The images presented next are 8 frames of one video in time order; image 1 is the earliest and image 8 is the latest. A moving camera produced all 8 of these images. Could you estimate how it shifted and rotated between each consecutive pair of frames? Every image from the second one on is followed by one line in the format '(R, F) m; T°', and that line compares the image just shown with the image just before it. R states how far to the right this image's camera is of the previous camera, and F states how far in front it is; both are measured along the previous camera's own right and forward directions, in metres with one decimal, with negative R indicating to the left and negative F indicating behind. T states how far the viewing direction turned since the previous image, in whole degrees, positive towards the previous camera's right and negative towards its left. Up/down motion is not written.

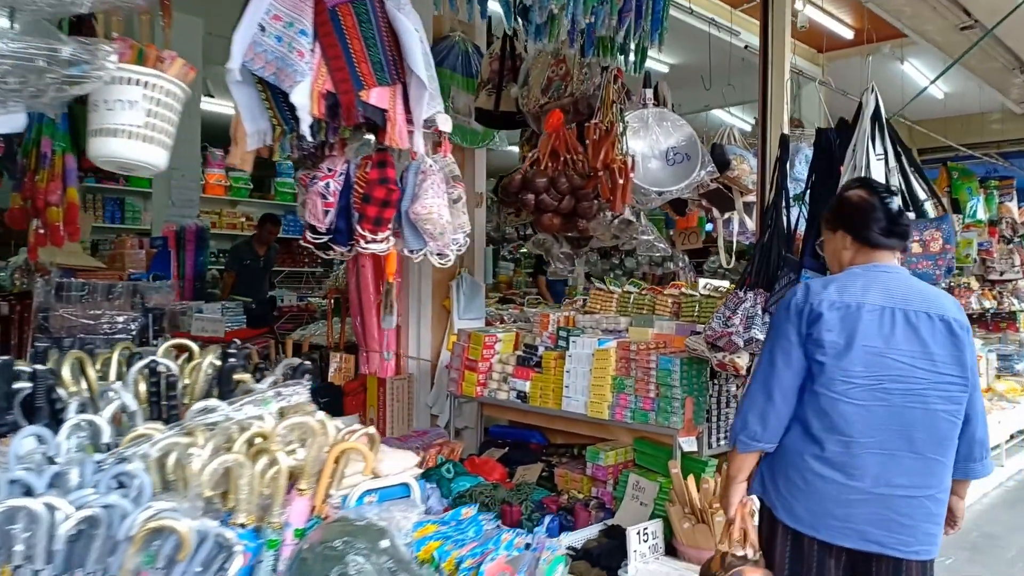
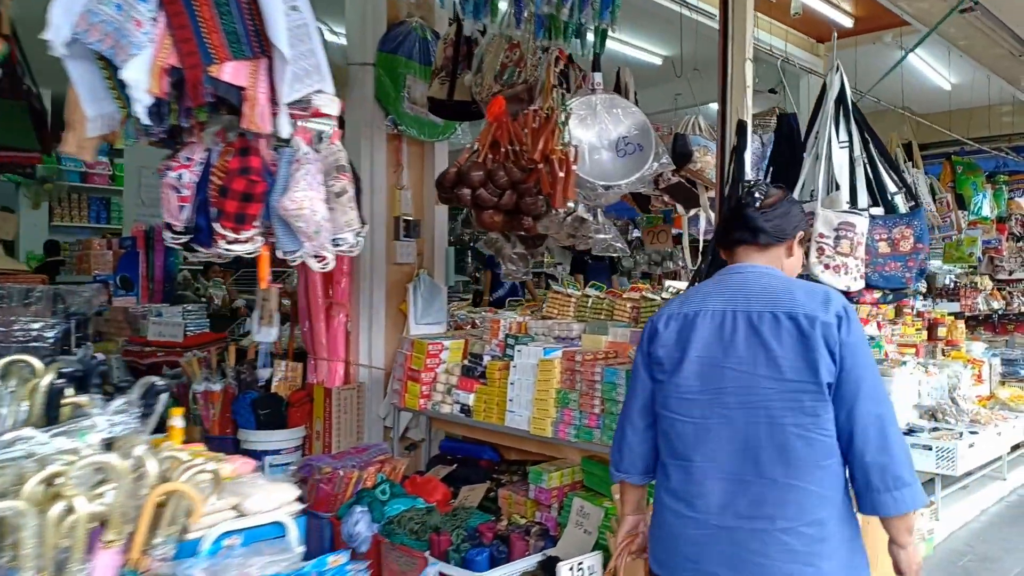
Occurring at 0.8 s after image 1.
(+0.3, +0.3) m; -1°
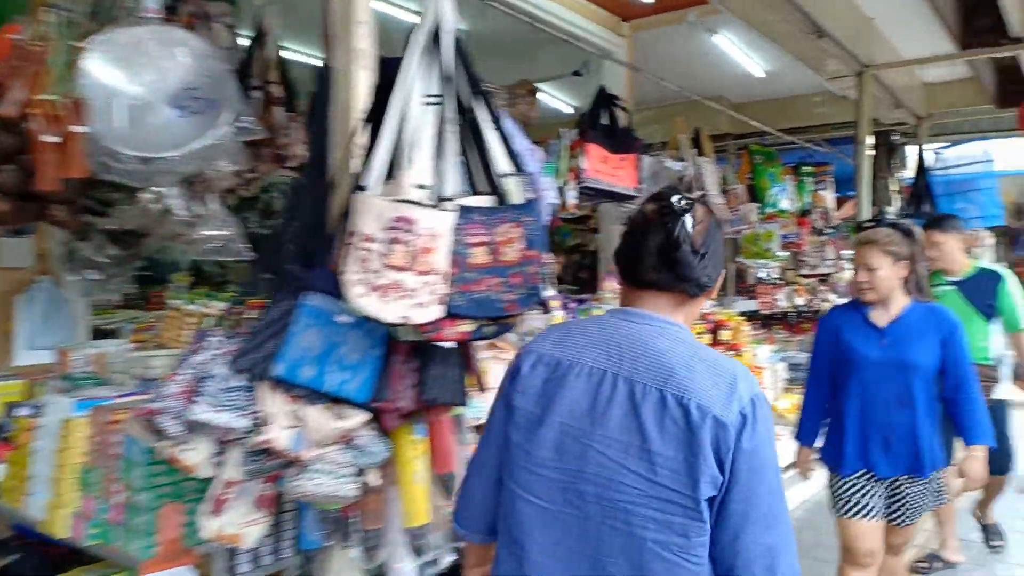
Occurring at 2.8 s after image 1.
(+0.9, +0.8) m; +9°
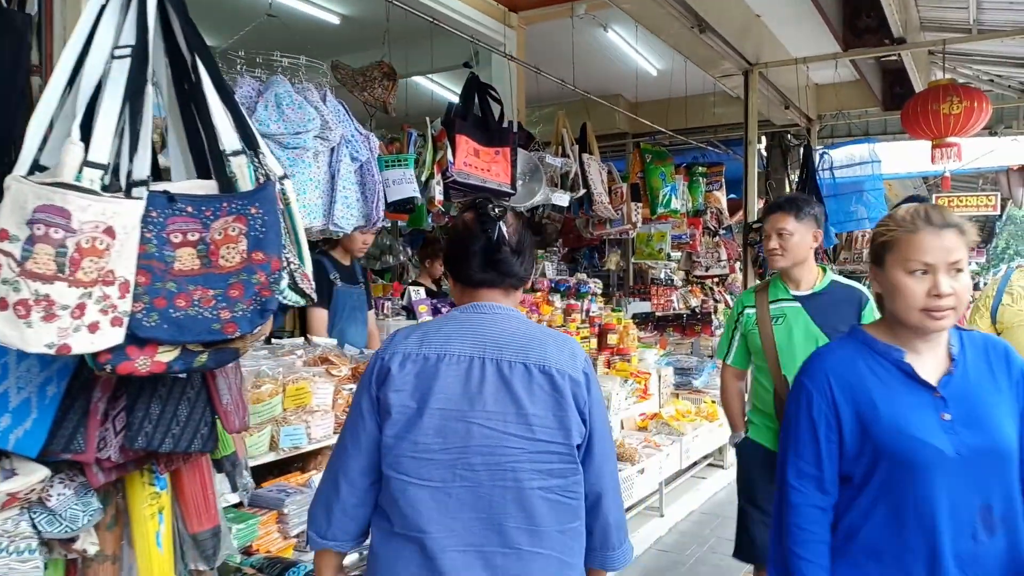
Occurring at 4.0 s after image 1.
(+0.3, +0.3) m; +6°
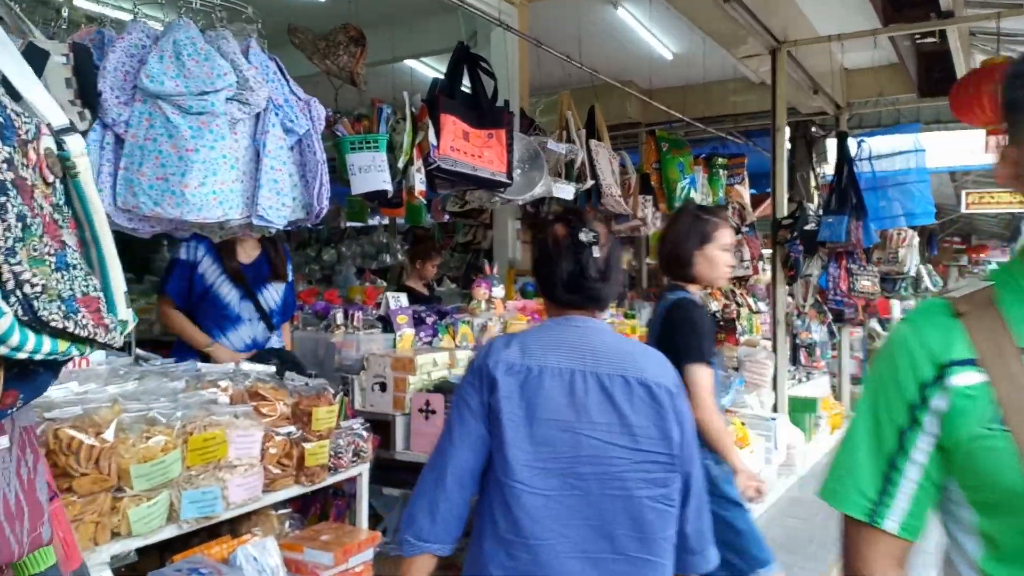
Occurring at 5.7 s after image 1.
(+0.1, +0.6) m; -1°
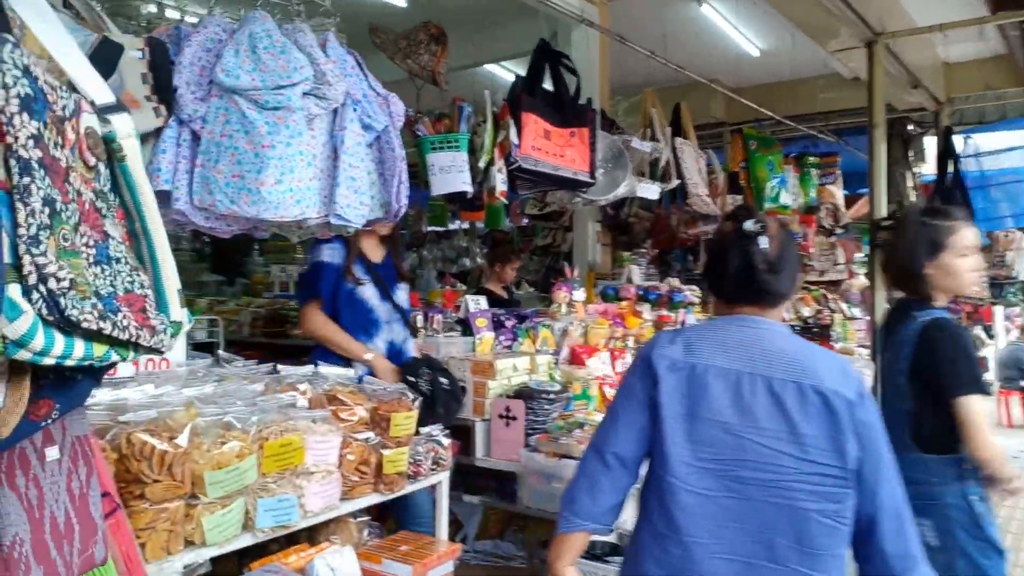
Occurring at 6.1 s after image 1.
(0.0, +0.1) m; -5°
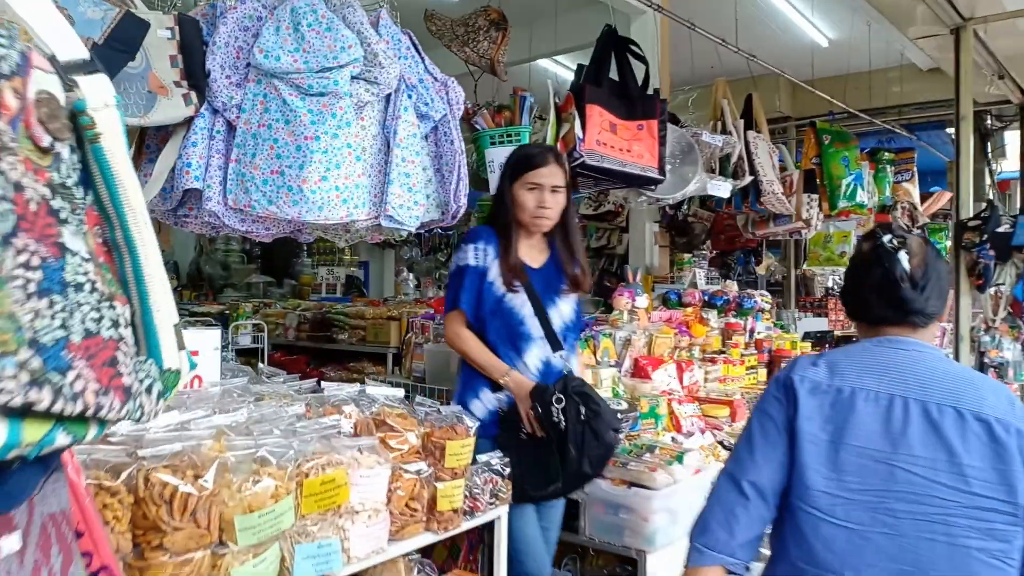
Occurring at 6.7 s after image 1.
(-0.1, +0.2) m; -3°
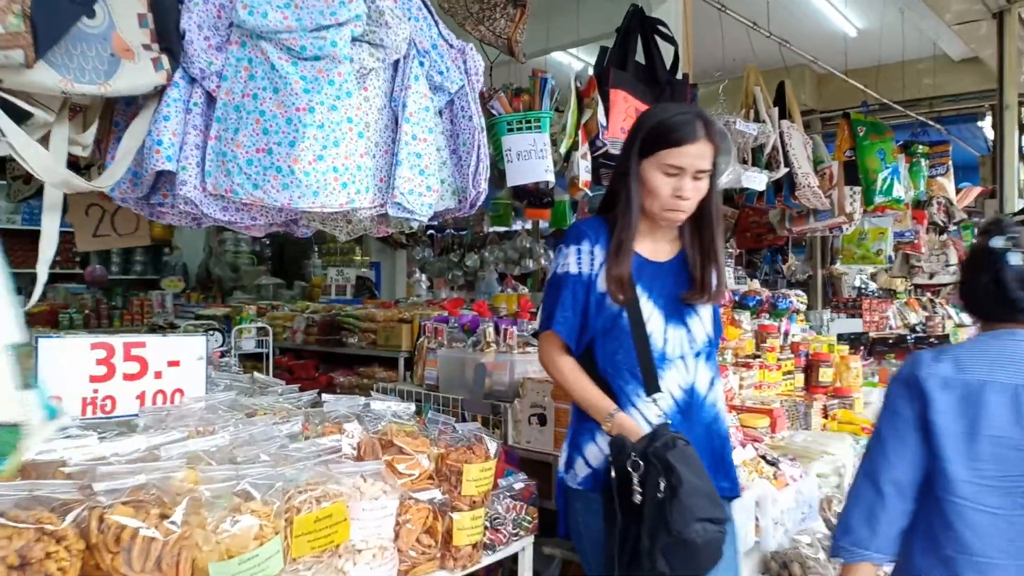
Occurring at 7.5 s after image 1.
(0.0, +0.2) m; -1°
